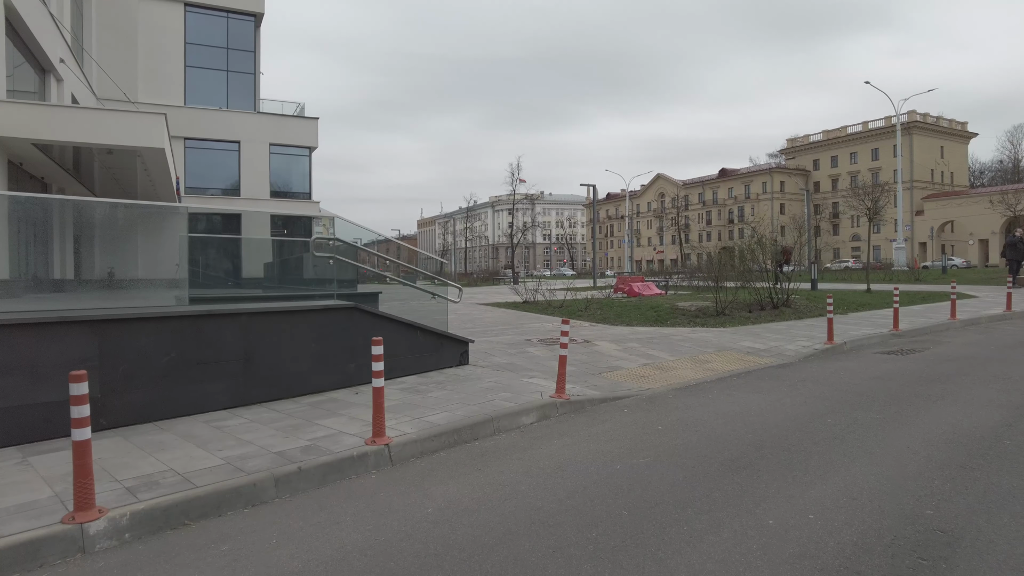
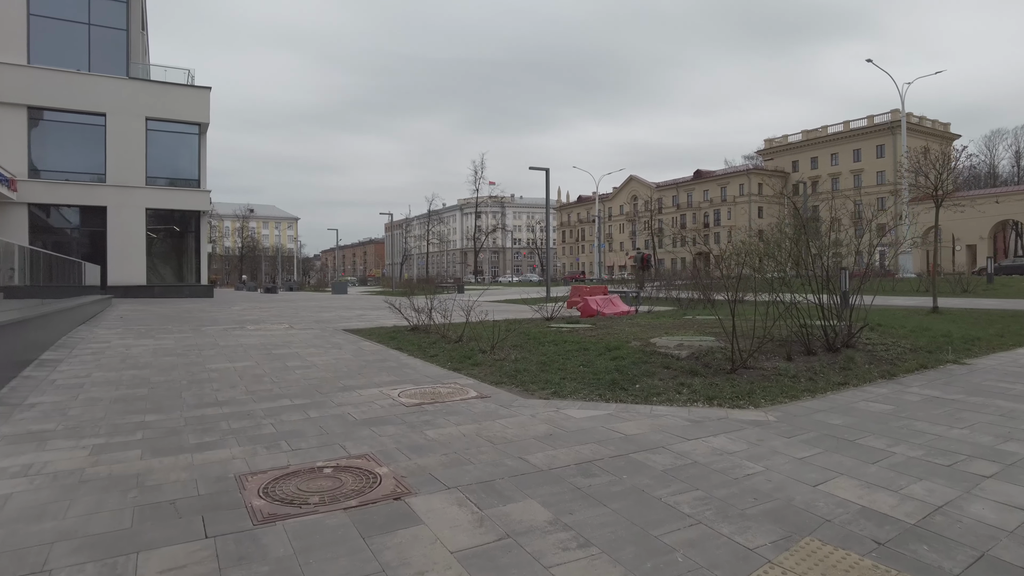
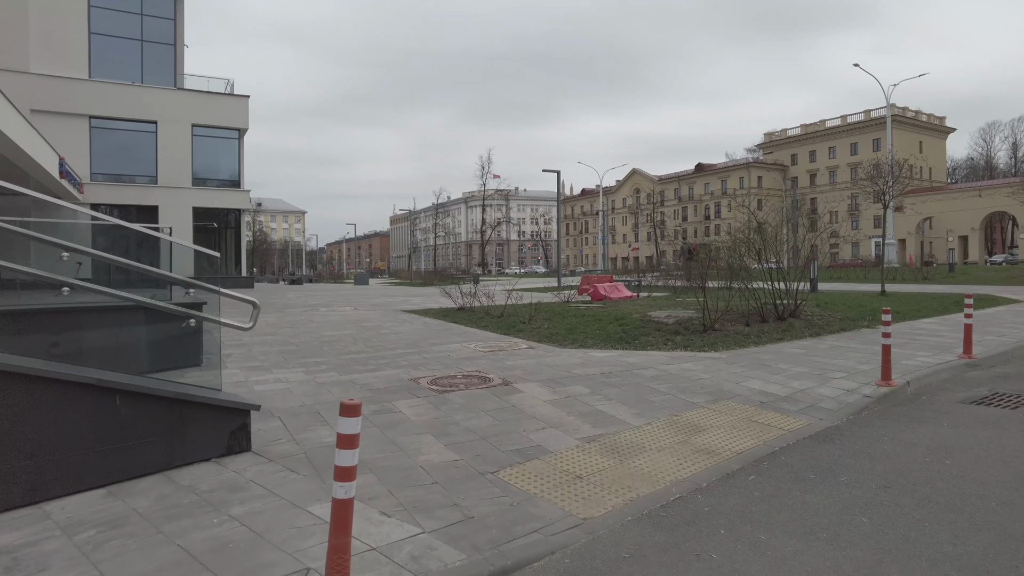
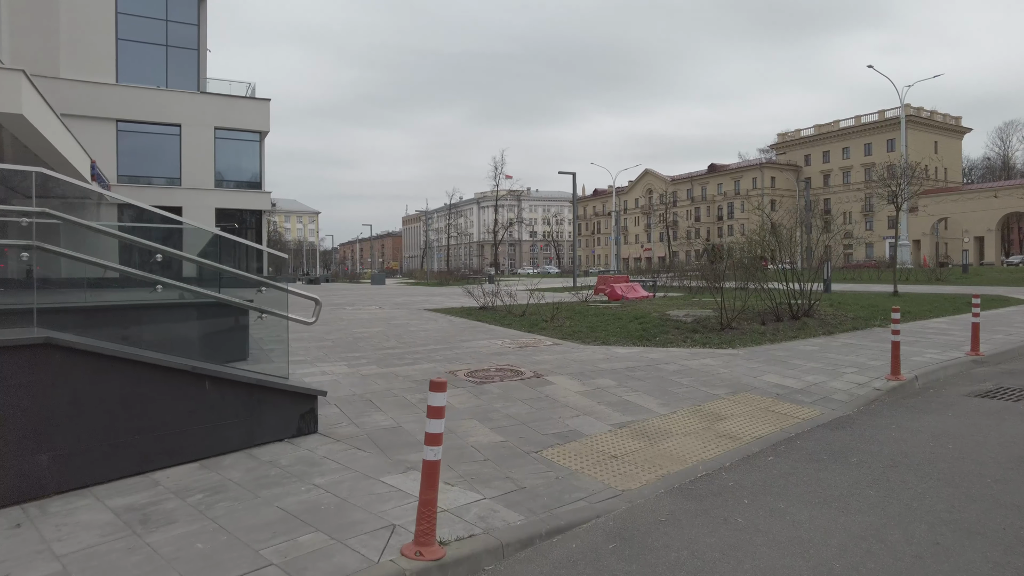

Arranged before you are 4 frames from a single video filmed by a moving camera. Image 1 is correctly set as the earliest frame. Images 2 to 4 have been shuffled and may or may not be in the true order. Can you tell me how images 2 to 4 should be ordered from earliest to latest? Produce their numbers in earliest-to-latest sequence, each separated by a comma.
4, 3, 2
